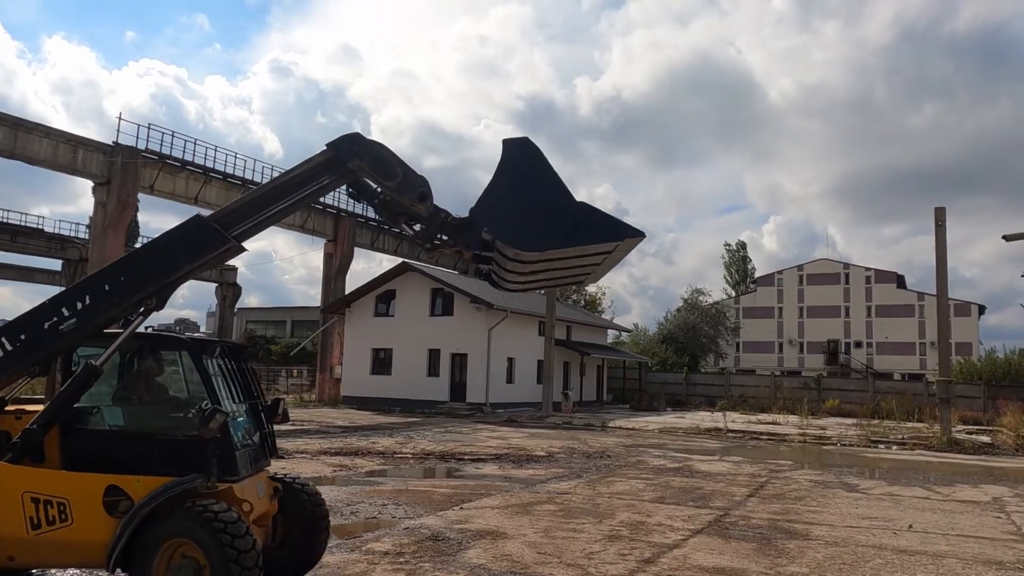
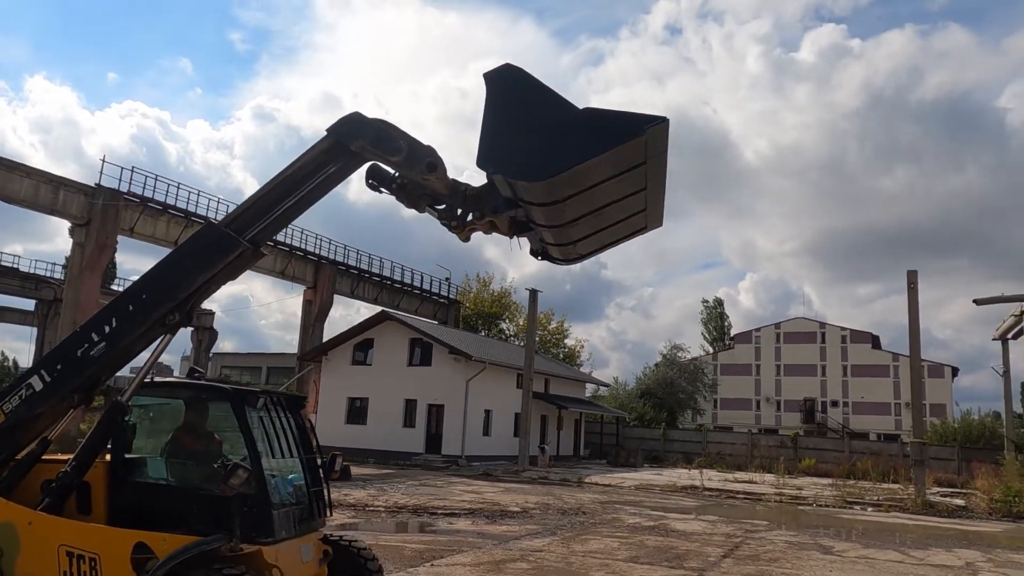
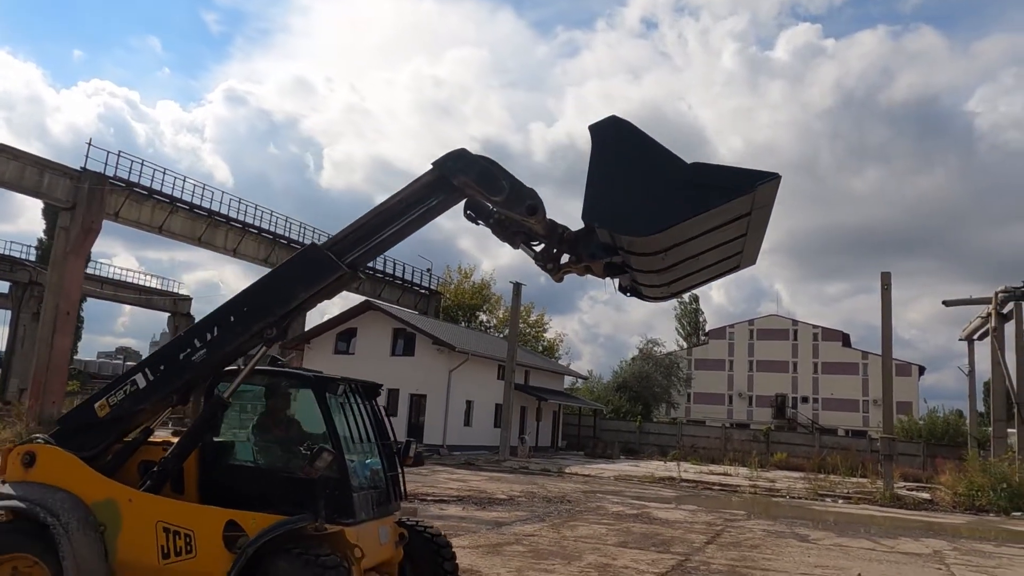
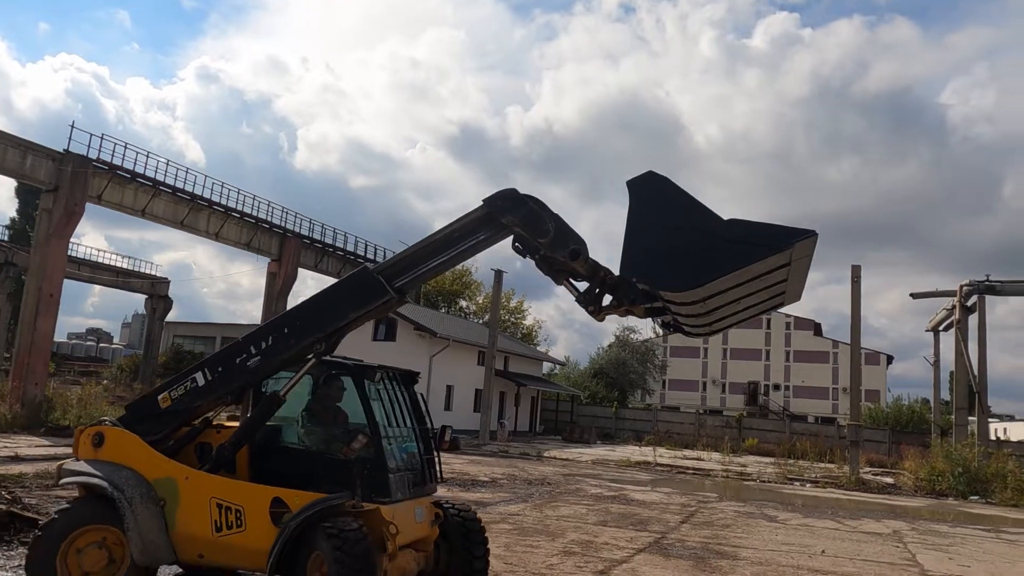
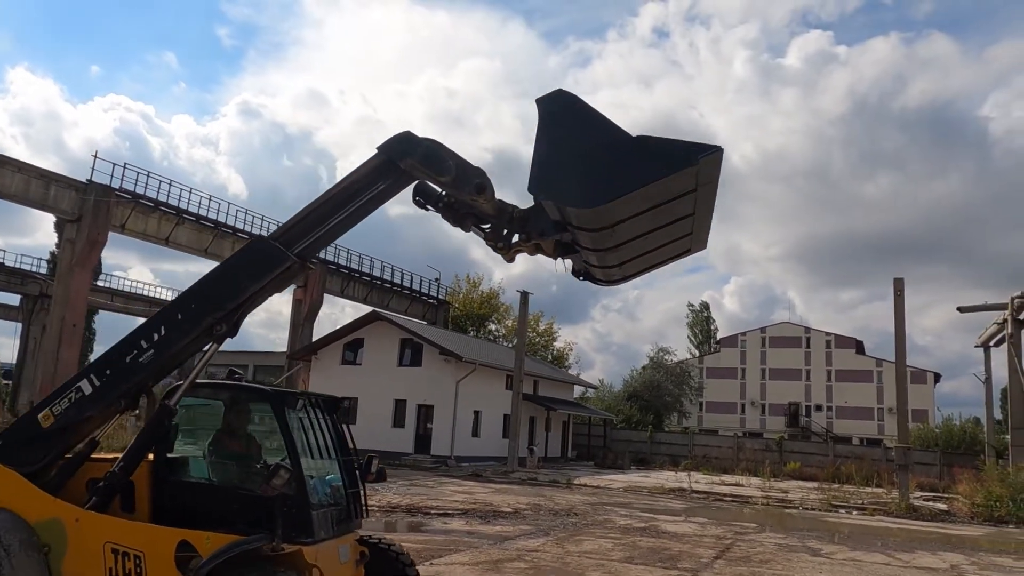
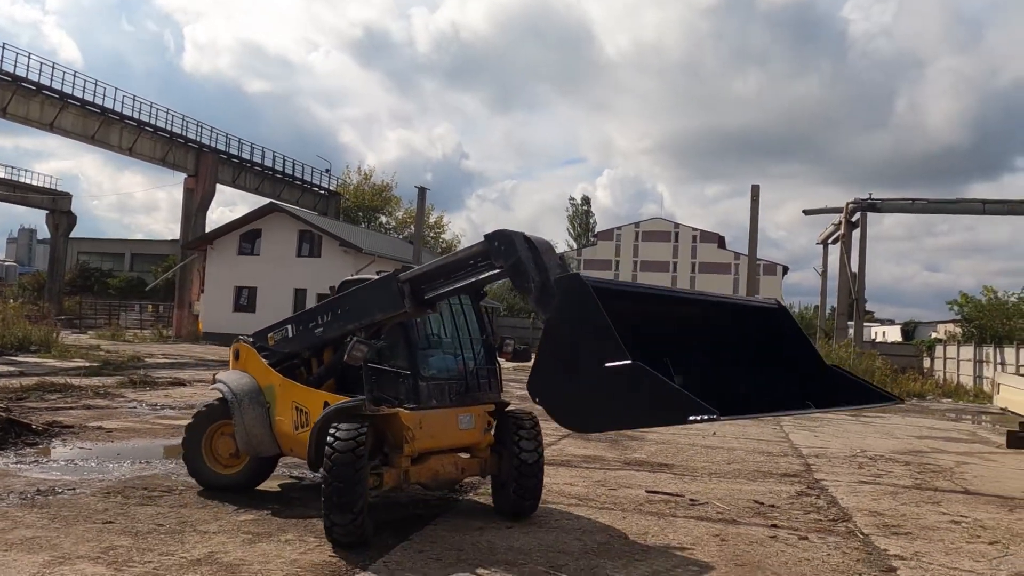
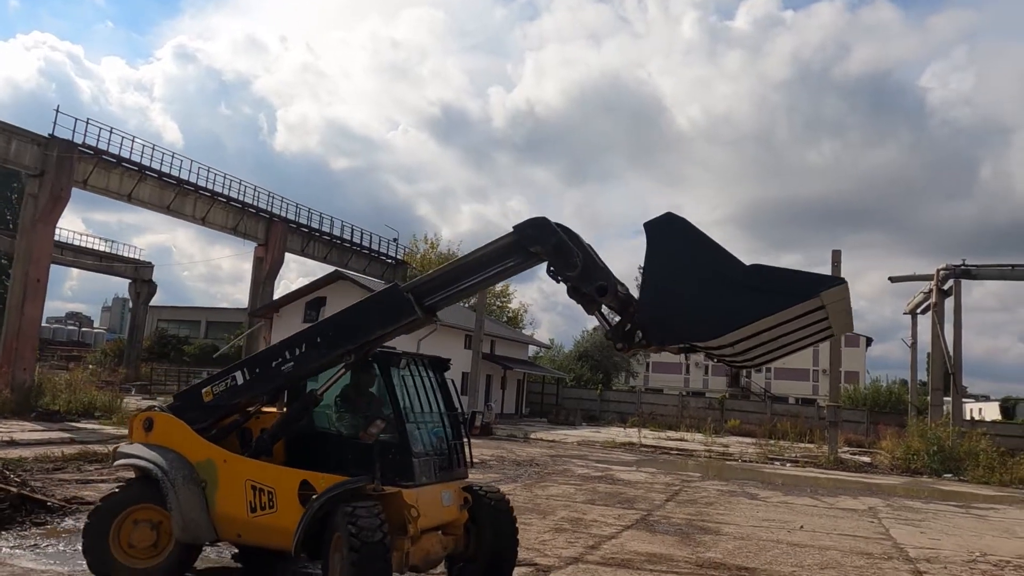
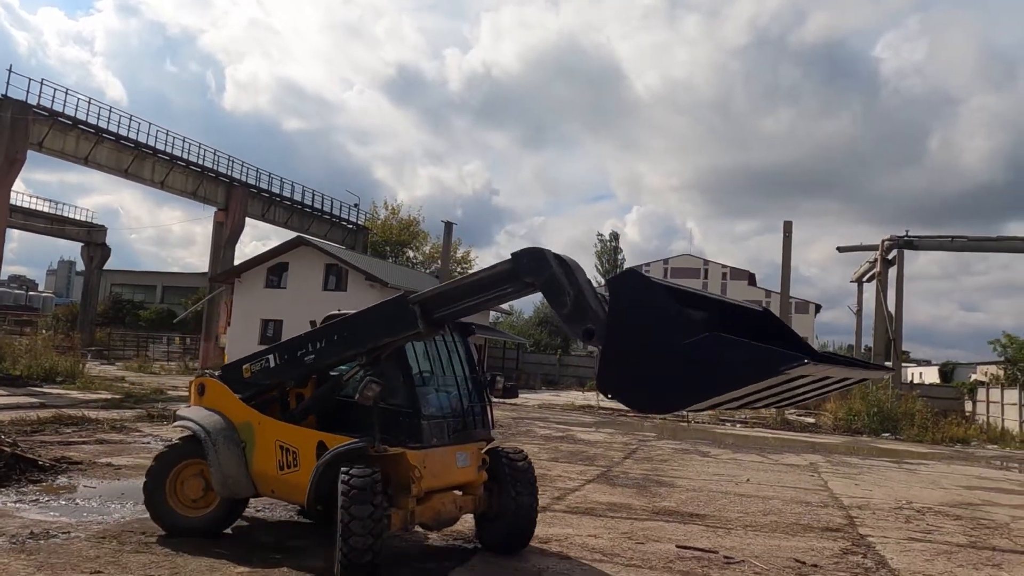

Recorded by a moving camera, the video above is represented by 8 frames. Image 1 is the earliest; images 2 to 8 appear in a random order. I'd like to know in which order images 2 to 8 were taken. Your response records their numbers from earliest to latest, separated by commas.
2, 5, 3, 4, 7, 8, 6
